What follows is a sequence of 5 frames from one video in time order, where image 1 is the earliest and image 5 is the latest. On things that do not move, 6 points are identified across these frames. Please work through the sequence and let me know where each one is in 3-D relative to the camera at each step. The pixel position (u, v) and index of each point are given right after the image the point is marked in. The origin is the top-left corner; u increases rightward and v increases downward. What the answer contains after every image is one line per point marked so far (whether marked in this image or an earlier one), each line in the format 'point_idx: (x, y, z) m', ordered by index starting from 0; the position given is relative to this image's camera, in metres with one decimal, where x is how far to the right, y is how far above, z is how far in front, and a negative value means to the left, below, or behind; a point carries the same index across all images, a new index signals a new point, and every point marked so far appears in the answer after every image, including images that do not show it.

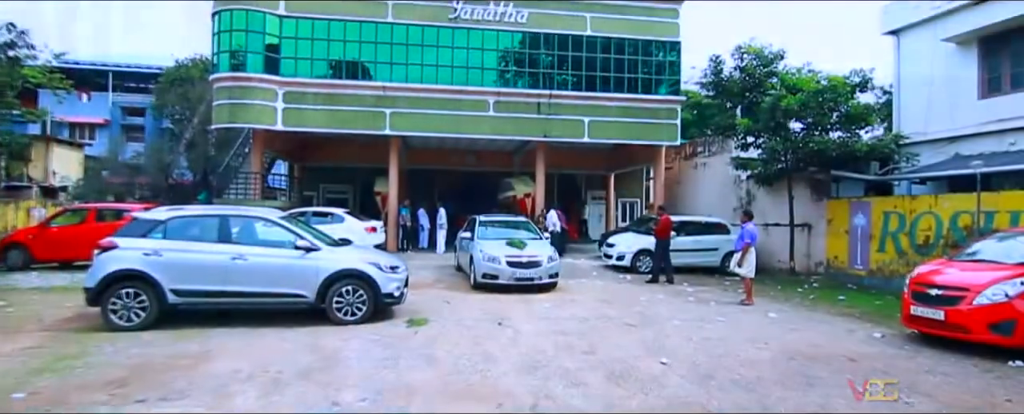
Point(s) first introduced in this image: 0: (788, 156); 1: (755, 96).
0: (+9.2, +1.5, +18.2) m
1: (+8.5, +3.9, +19.4) m
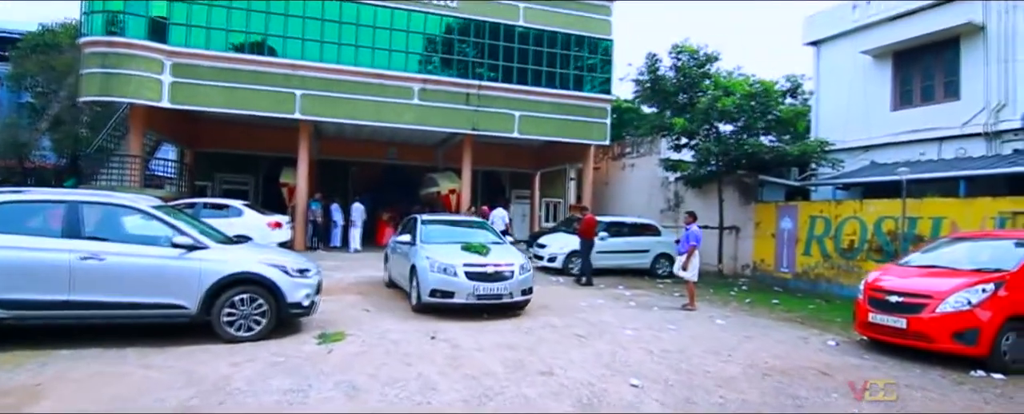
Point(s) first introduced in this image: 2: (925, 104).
0: (+6.9, +1.4, +18.1) m
1: (+6.0, +3.8, +19.2) m
2: (+13.1, +3.3, +17.0) m
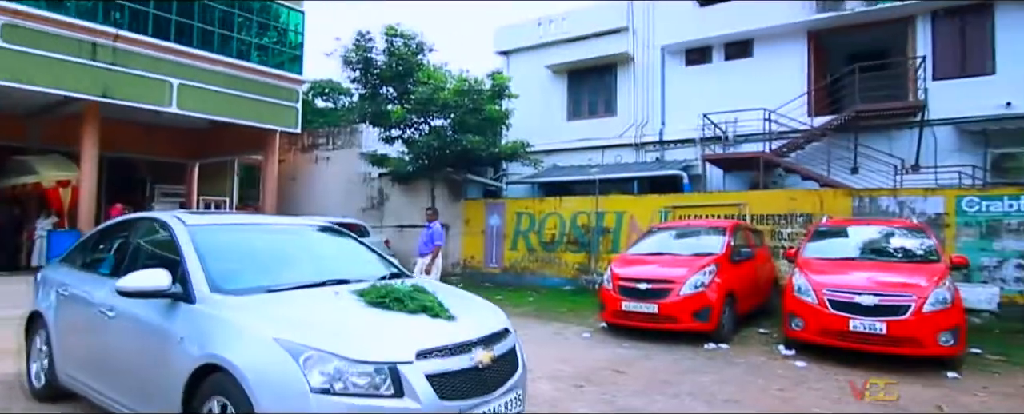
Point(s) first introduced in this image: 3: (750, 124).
0: (-2.8, +1.5, +17.3) m
1: (-4.1, +3.9, +17.7) m
2: (+3.0, +3.4, +20.0) m
3: (+7.6, +2.6, +17.0) m
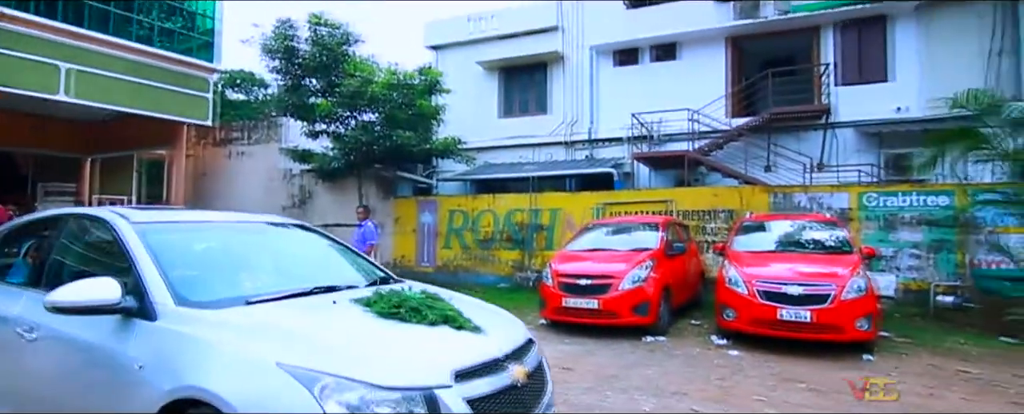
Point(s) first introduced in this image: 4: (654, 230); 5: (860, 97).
0: (-4.9, +1.6, +16.6) m
1: (-6.3, +4.0, +16.7) m
2: (+0.4, +3.5, +20.1) m
3: (+5.4, +2.8, +17.7) m
4: (+2.8, -0.5, +10.6) m
5: (+10.3, +3.3, +15.8) m
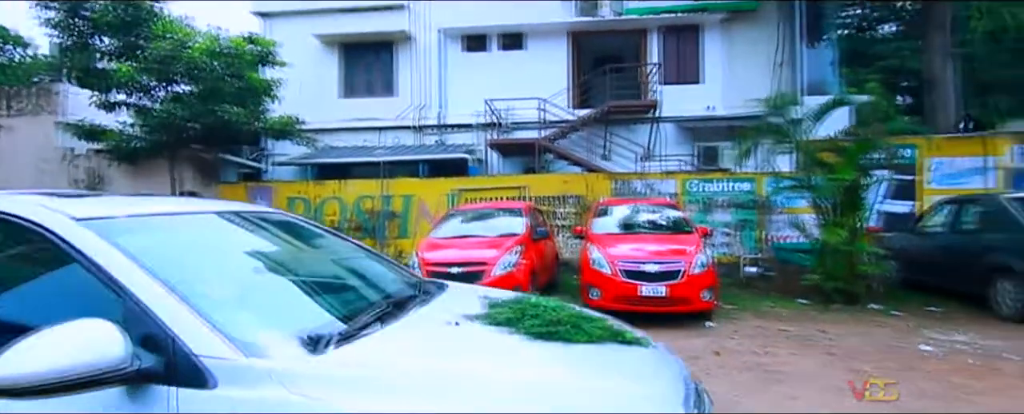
0: (-9.1, +1.9, +14.0) m
1: (-10.5, +4.3, +13.7) m
2: (-5.1, +4.0, +18.9) m
3: (+0.4, +3.3, +18.3) m
4: (+0.1, -0.2, +10.8) m
5: (+5.6, +3.8, +17.9) m
